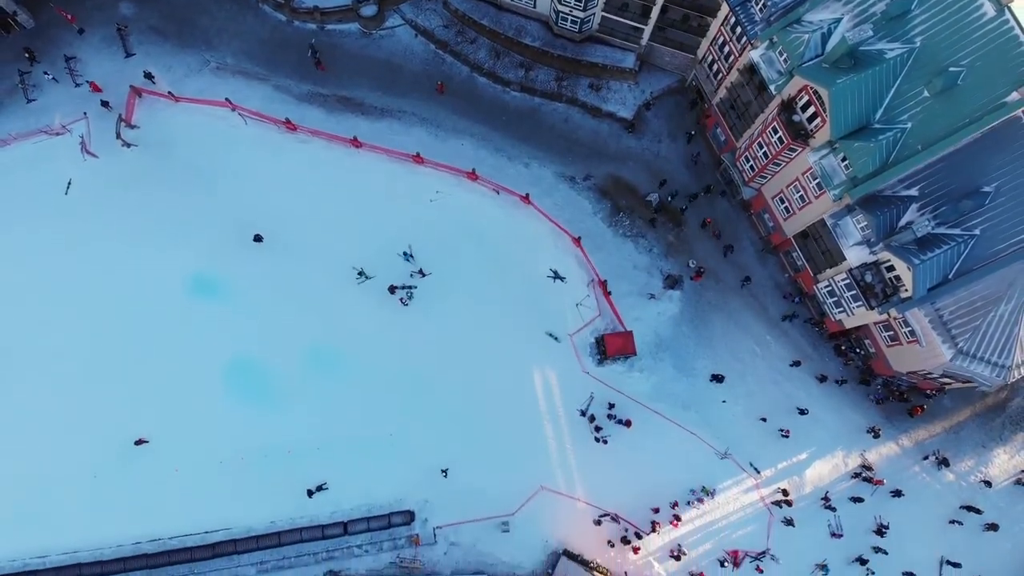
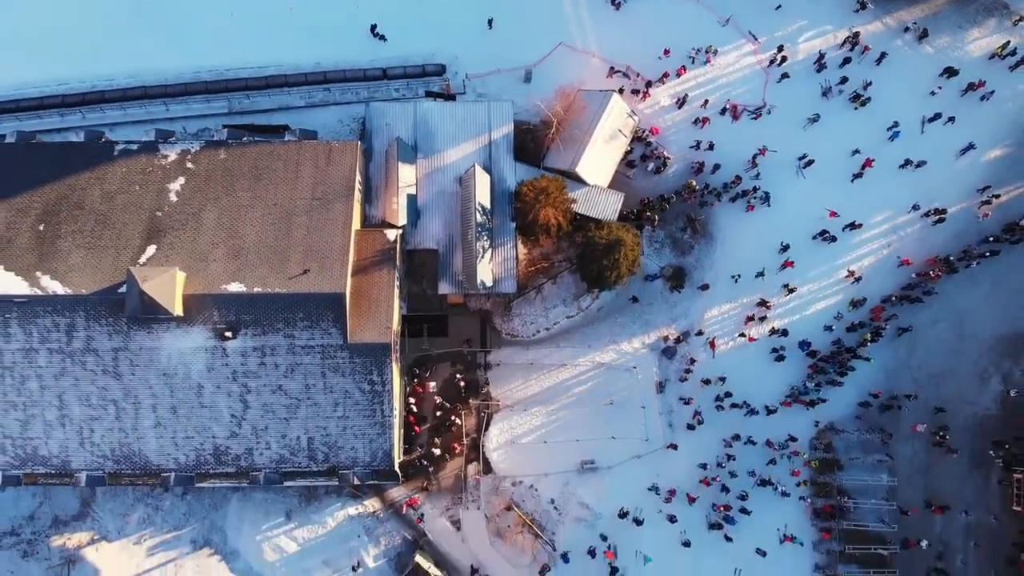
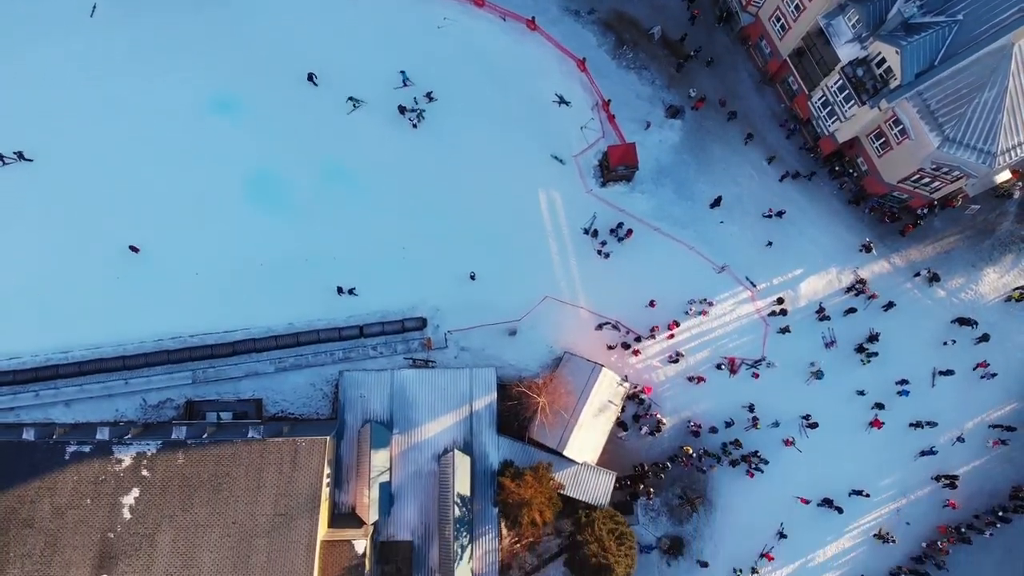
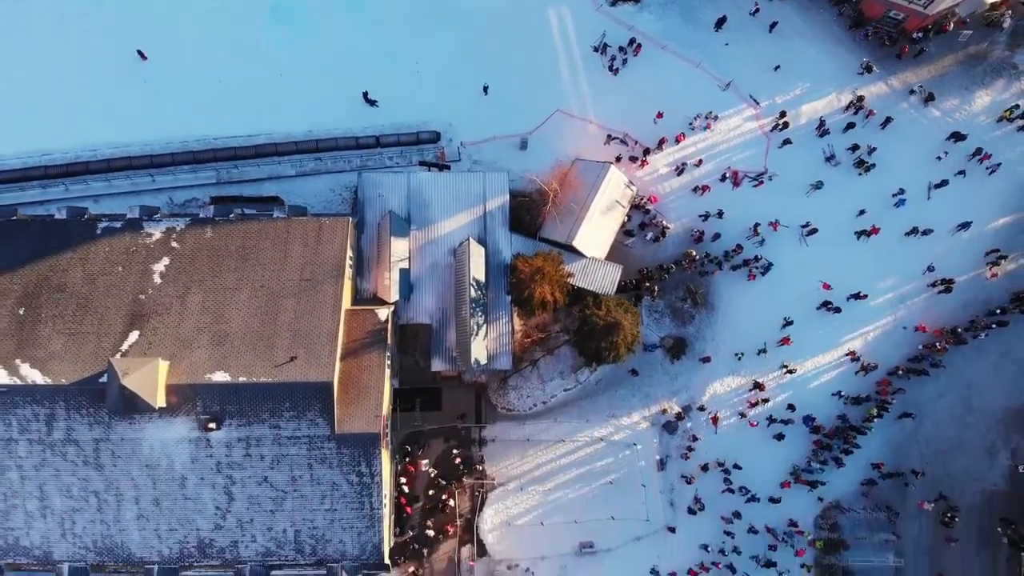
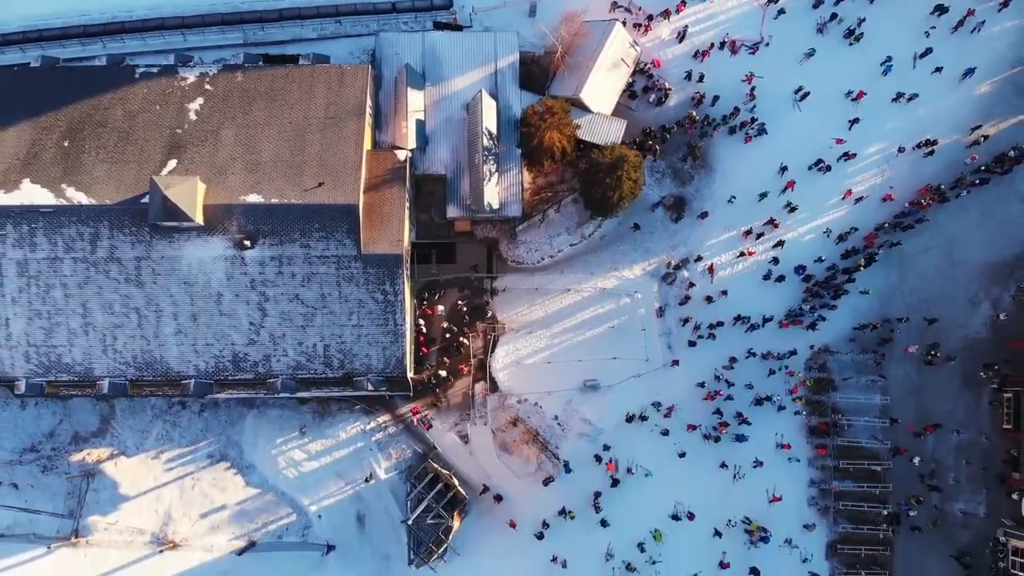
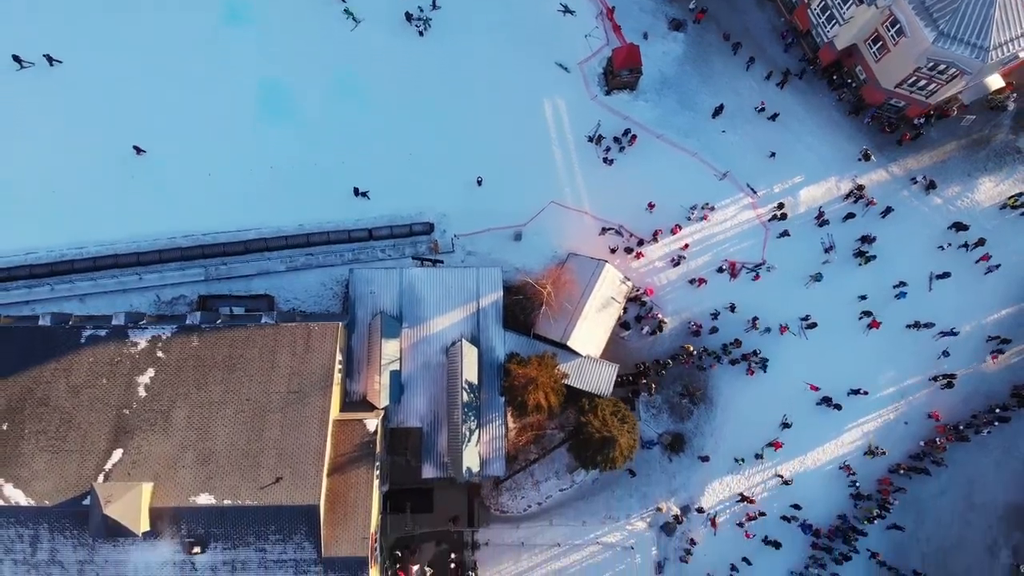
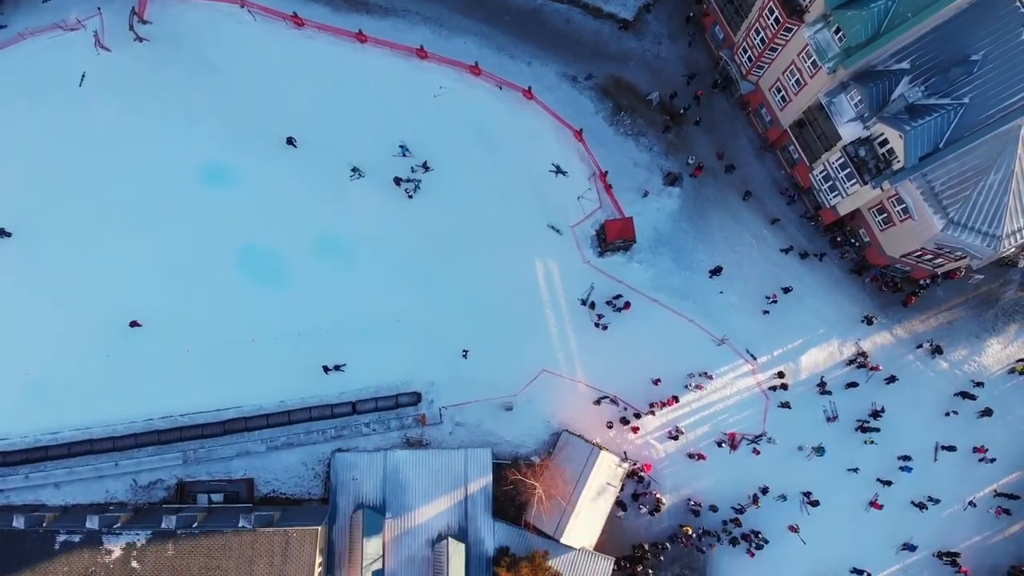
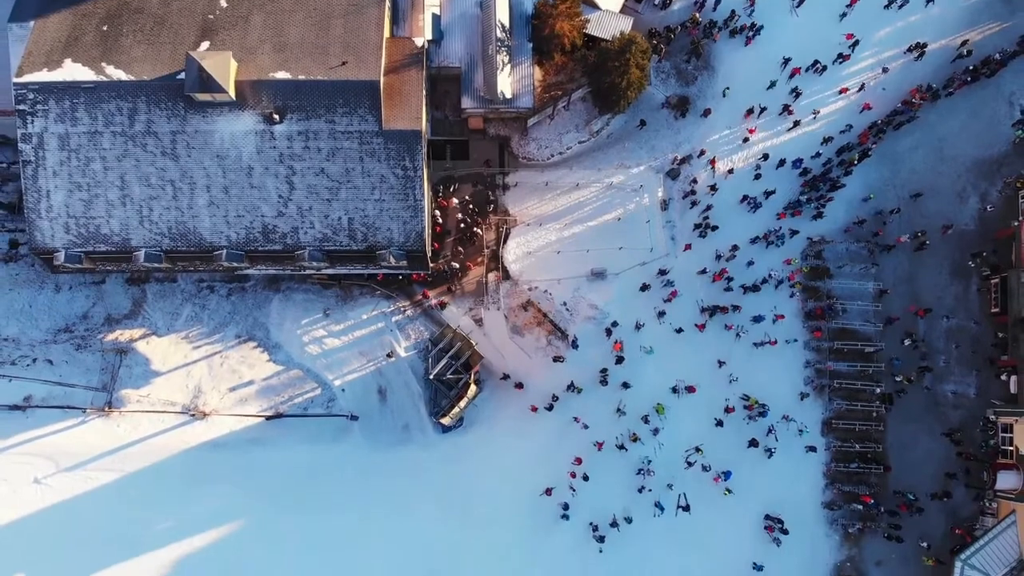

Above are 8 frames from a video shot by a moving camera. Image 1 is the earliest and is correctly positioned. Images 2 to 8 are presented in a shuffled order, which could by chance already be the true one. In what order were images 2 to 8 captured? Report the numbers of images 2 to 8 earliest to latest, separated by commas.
7, 3, 6, 4, 2, 5, 8
